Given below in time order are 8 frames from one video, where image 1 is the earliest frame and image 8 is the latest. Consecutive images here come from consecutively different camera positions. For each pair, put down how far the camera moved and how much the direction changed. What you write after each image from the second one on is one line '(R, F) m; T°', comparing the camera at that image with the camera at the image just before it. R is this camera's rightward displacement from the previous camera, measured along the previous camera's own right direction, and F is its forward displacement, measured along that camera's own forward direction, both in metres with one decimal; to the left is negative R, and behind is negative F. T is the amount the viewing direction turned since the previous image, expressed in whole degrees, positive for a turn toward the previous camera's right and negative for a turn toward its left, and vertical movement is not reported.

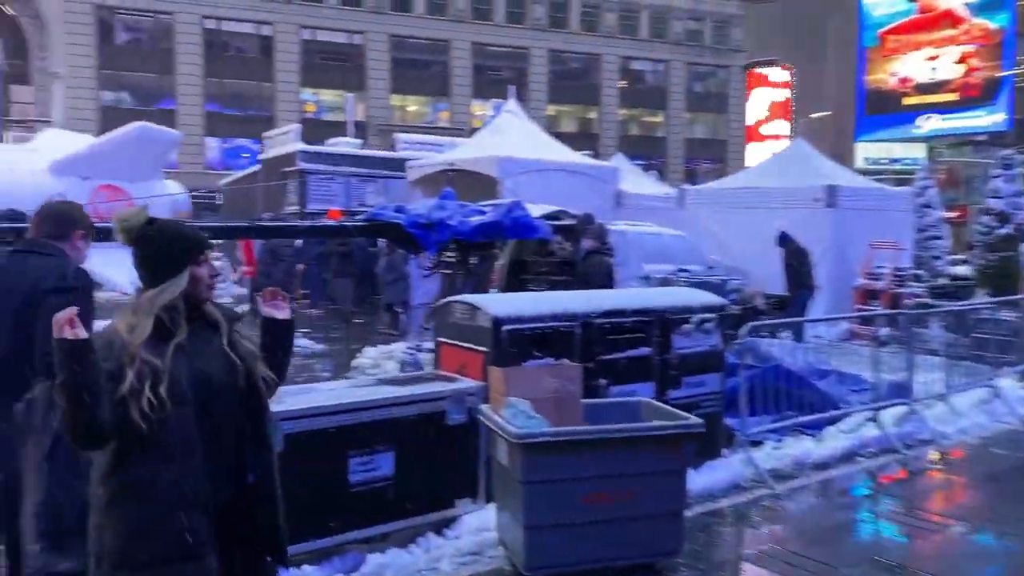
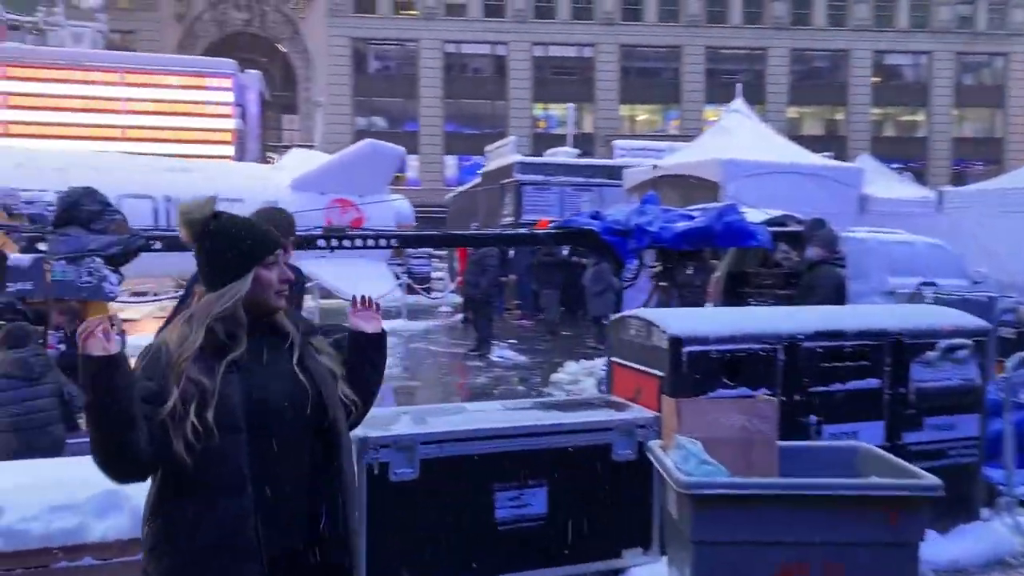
(+0.3, +0.6) m; -17°
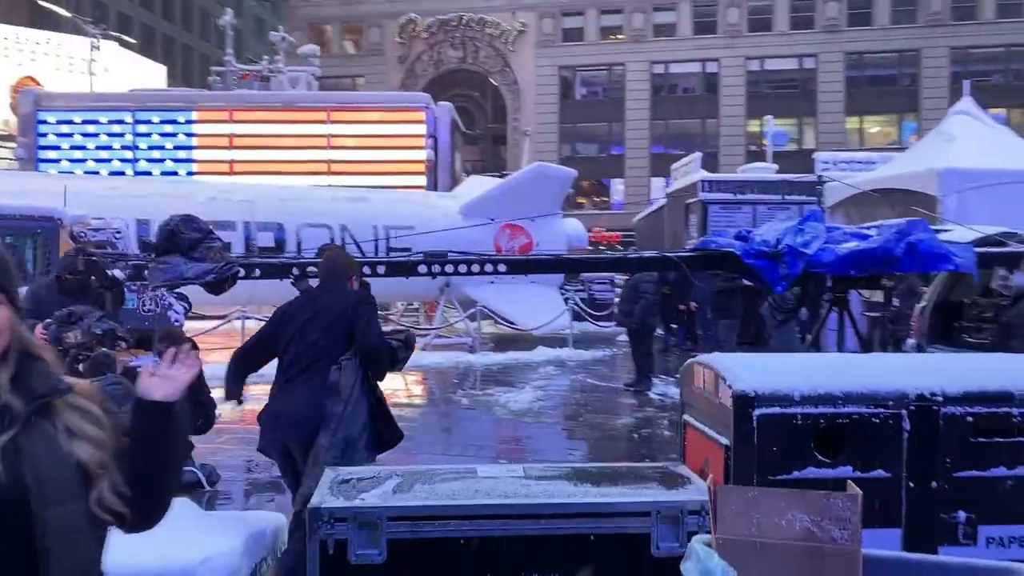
(+0.7, +0.8) m; -16°
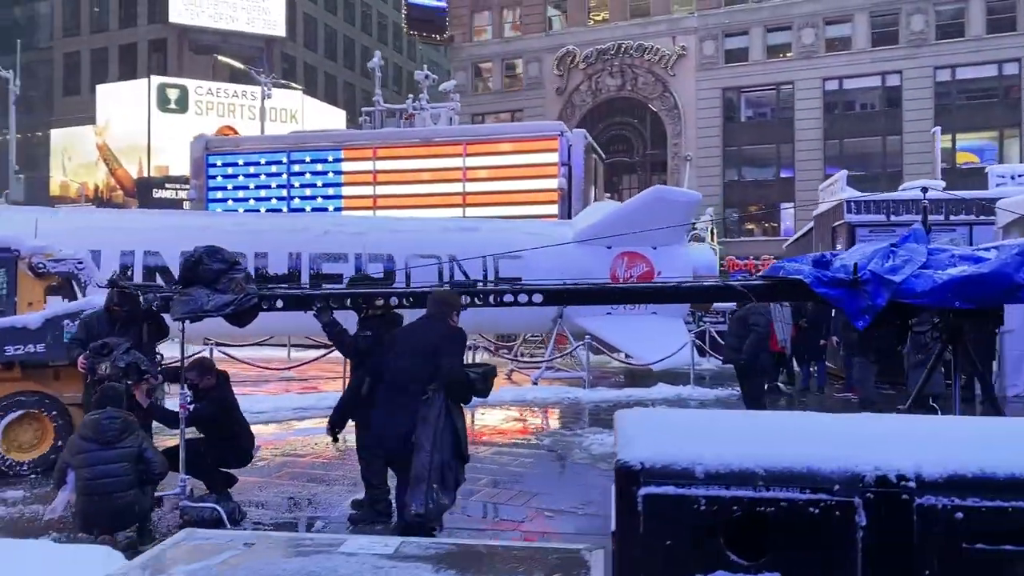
(+1.0, +0.6) m; -13°
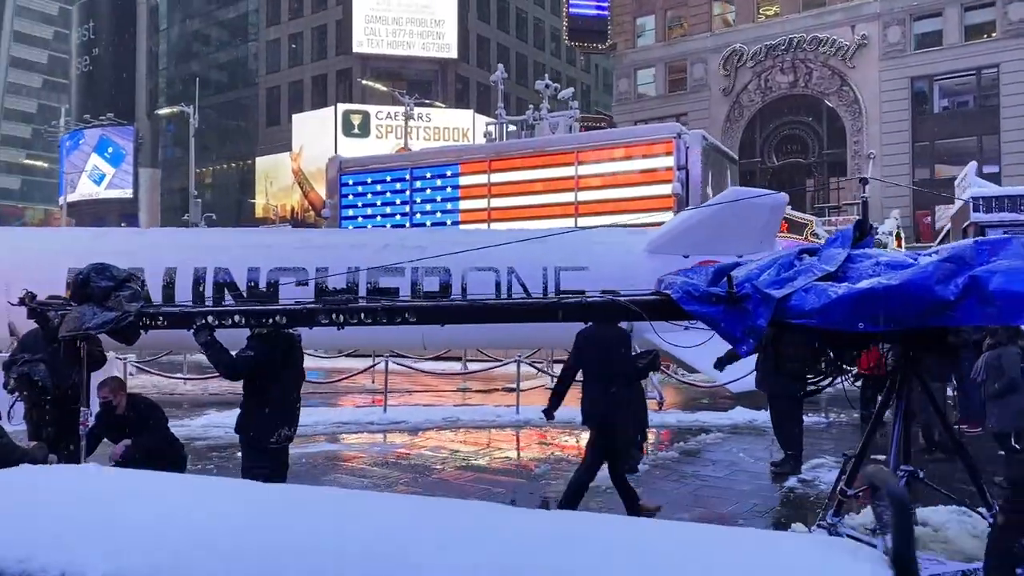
(+2.0, +0.8) m; -14°
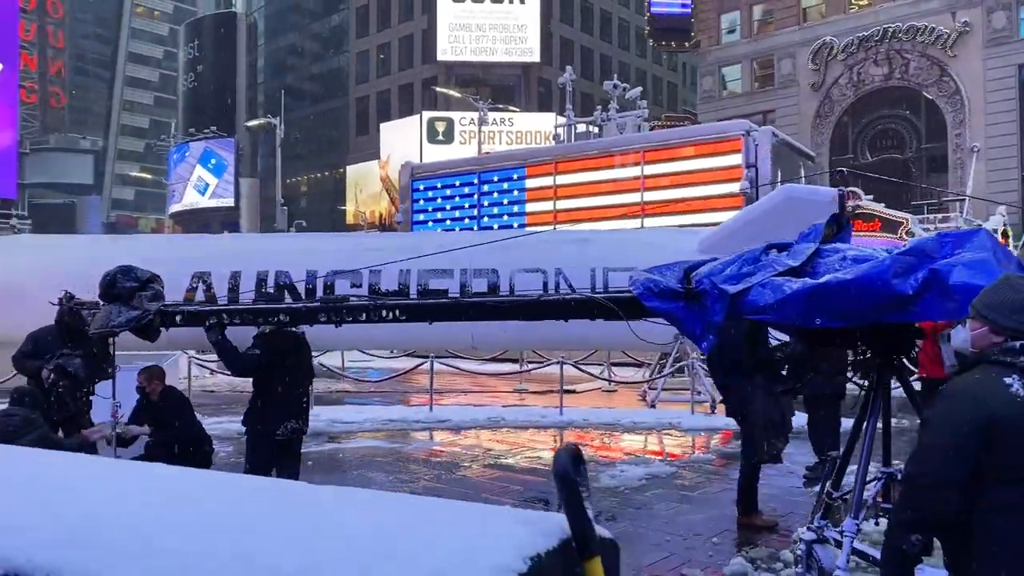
(+0.7, 0.0) m; -7°
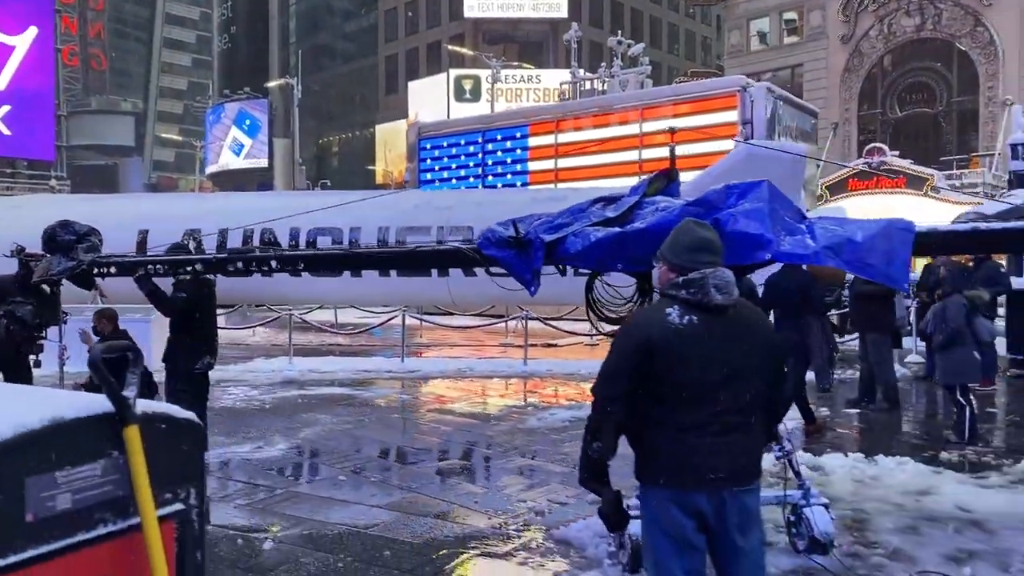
(+1.1, -0.4) m; -3°
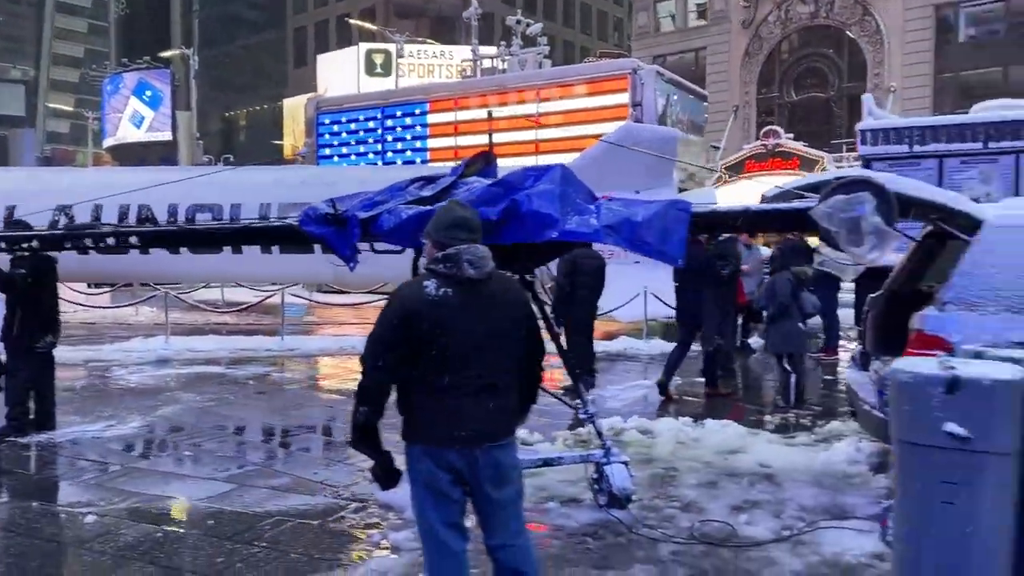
(+0.6, -0.2) m; +6°
